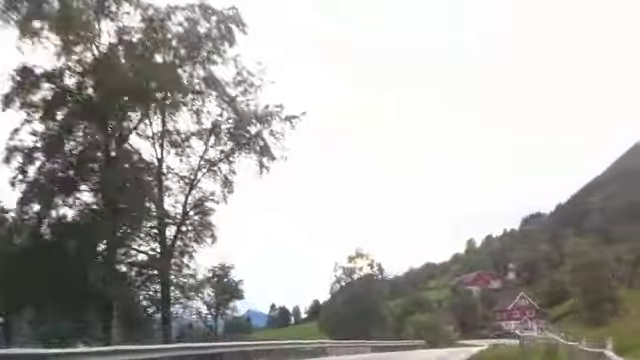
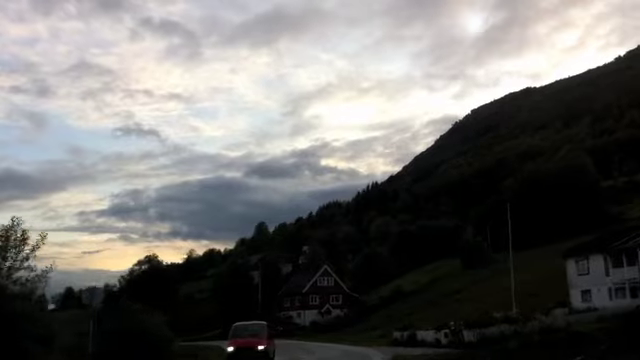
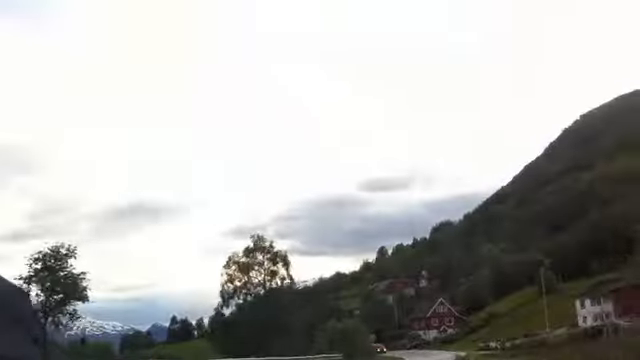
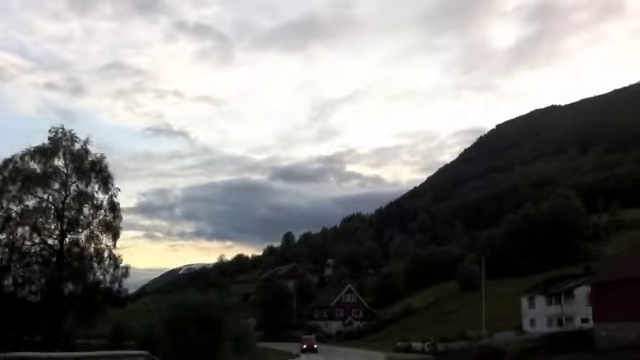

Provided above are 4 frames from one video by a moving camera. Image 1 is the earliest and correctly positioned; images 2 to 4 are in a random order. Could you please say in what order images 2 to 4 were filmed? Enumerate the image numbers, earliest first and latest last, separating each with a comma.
3, 4, 2
